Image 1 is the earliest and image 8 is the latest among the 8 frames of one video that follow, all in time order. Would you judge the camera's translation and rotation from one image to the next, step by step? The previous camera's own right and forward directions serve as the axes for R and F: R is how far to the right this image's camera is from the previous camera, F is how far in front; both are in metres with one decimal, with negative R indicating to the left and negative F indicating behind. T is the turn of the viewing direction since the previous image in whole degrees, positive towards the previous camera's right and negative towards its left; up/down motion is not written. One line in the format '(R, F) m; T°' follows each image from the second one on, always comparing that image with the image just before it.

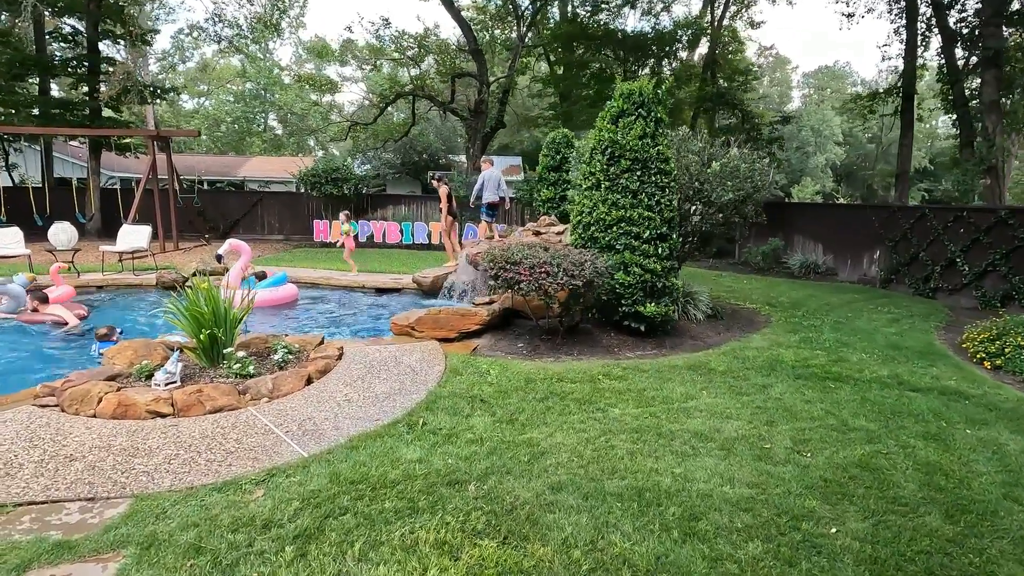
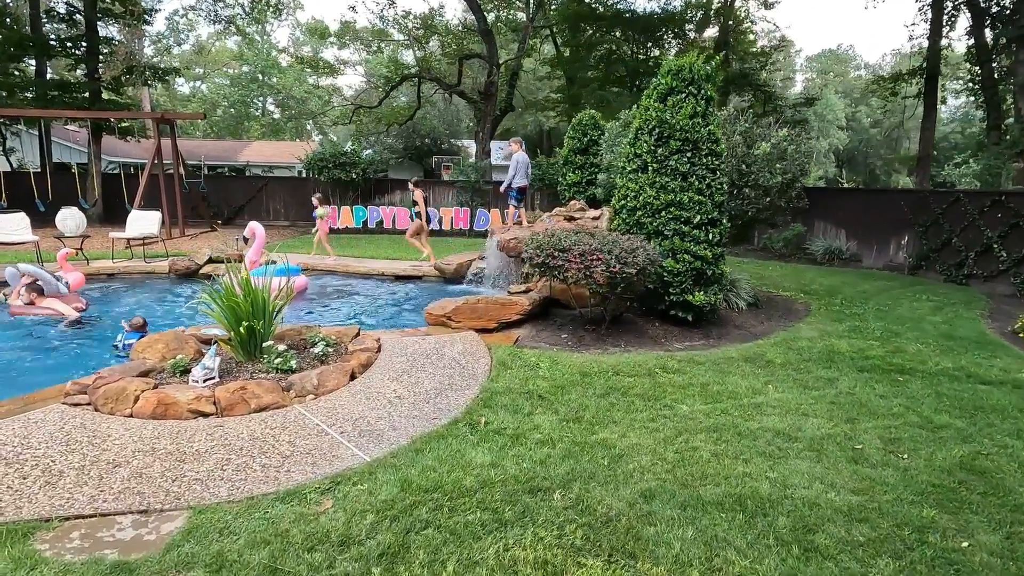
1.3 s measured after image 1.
(-0.5, +0.3) m; 0°
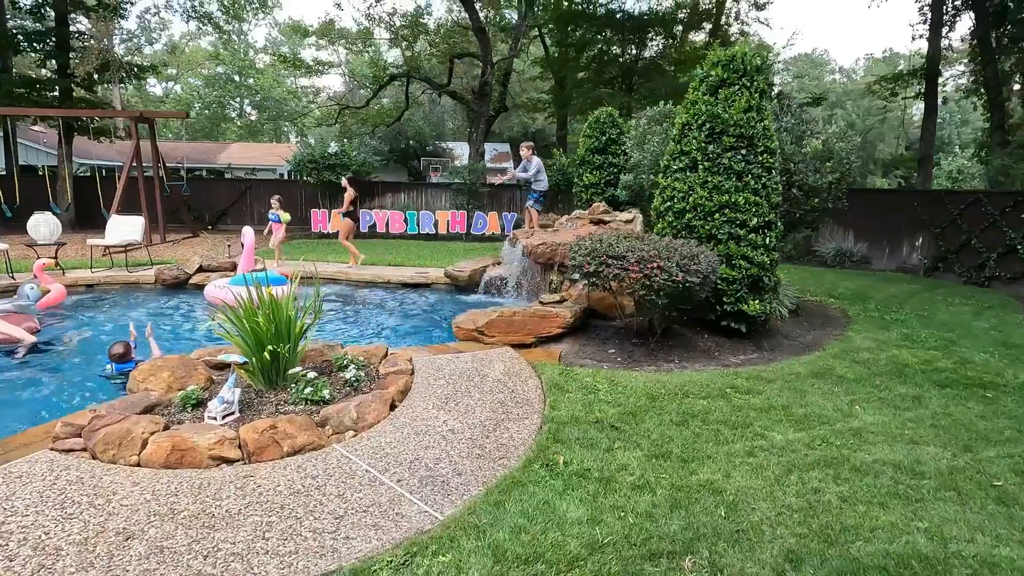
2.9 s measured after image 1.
(-0.7, +0.6) m; +2°
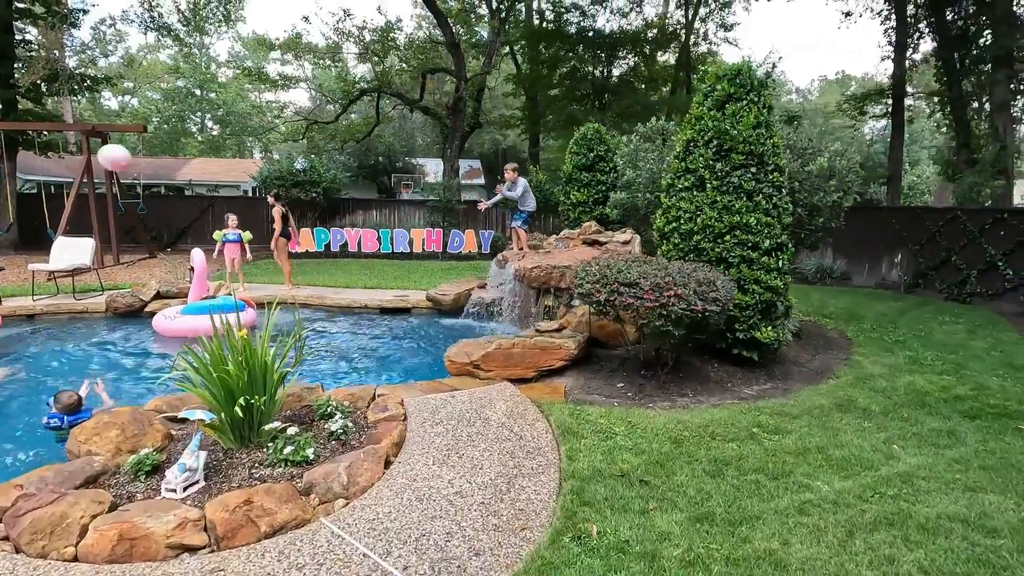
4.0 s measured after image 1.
(-0.3, +0.5) m; +3°
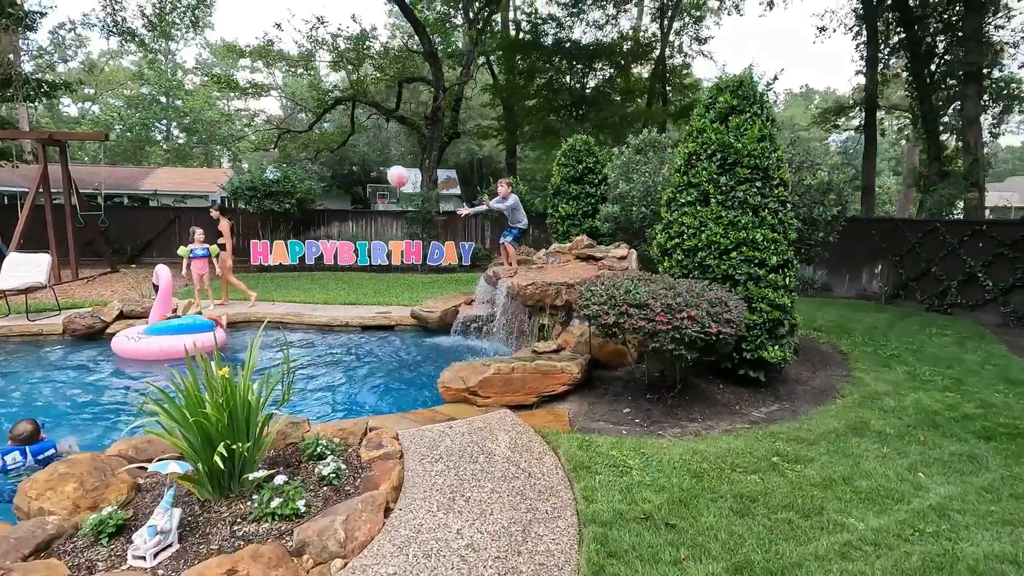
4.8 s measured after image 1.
(-0.2, +0.3) m; +3°
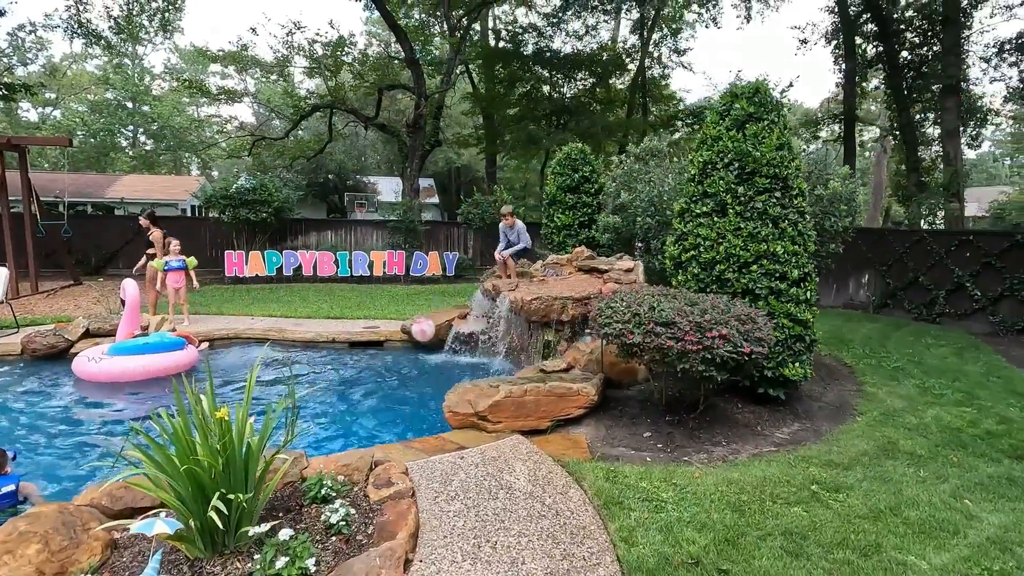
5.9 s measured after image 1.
(-0.3, +0.3) m; +3°
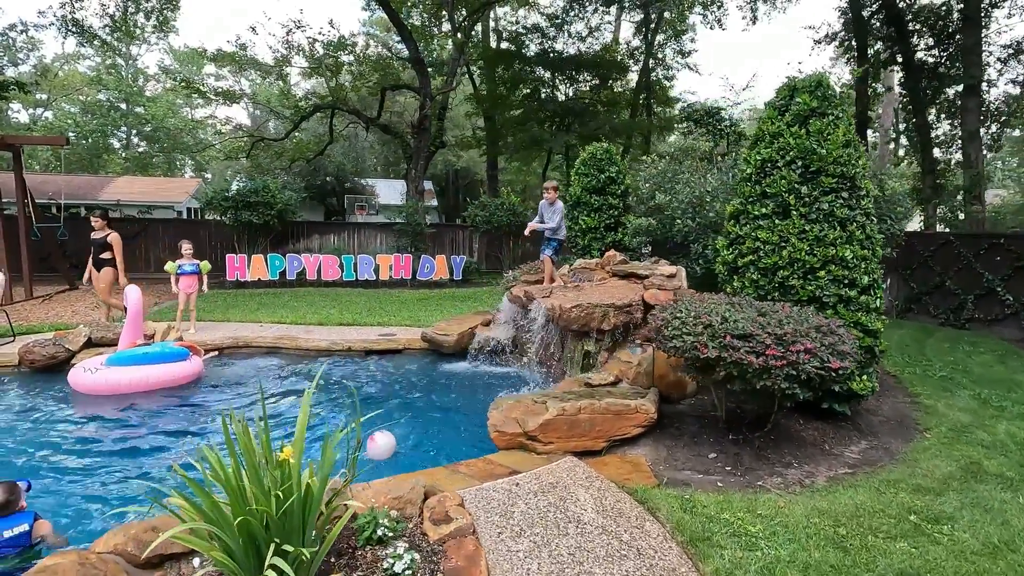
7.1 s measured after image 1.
(-0.5, +0.4) m; +1°
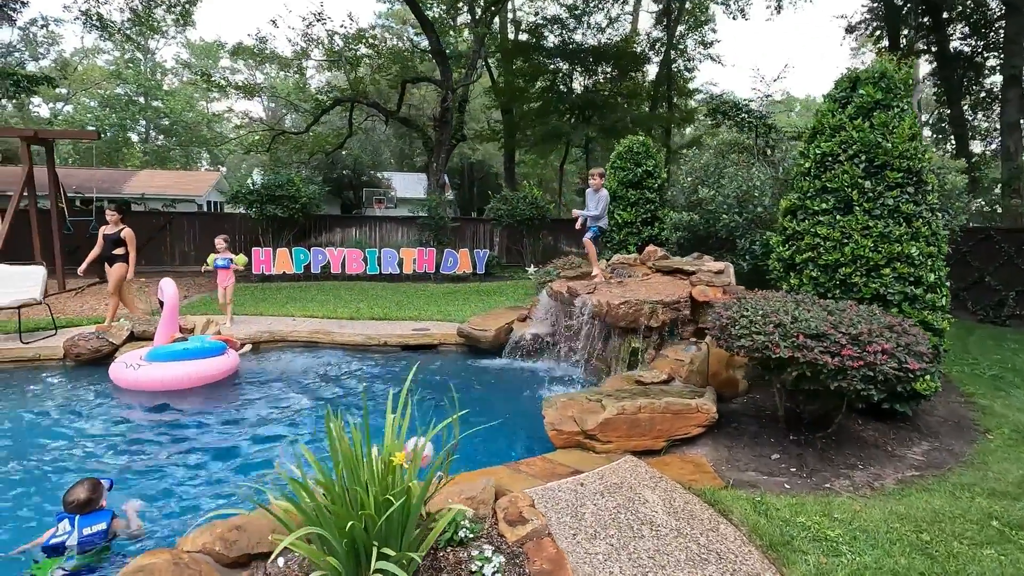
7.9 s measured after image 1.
(-0.4, +0.1) m; -1°
